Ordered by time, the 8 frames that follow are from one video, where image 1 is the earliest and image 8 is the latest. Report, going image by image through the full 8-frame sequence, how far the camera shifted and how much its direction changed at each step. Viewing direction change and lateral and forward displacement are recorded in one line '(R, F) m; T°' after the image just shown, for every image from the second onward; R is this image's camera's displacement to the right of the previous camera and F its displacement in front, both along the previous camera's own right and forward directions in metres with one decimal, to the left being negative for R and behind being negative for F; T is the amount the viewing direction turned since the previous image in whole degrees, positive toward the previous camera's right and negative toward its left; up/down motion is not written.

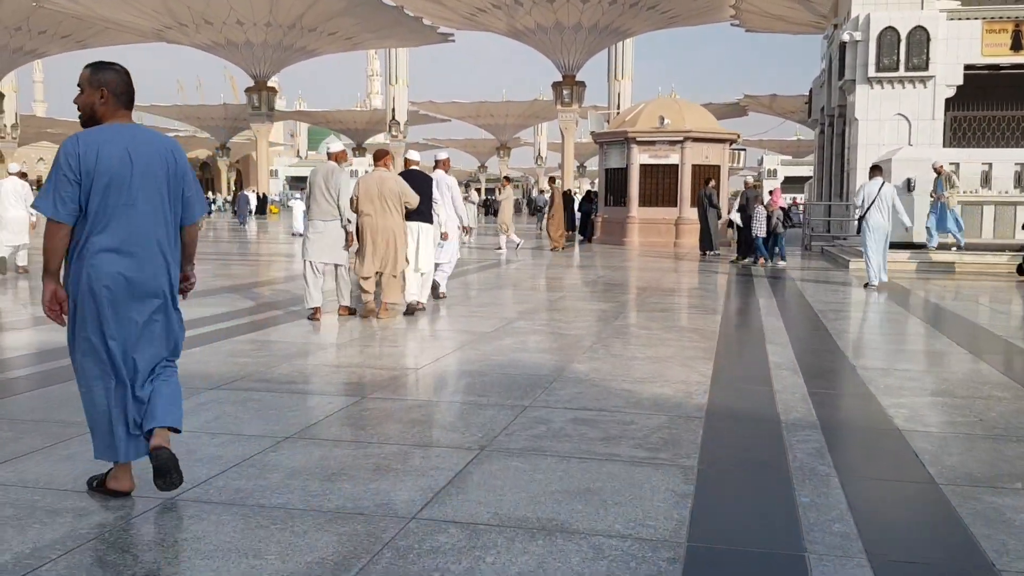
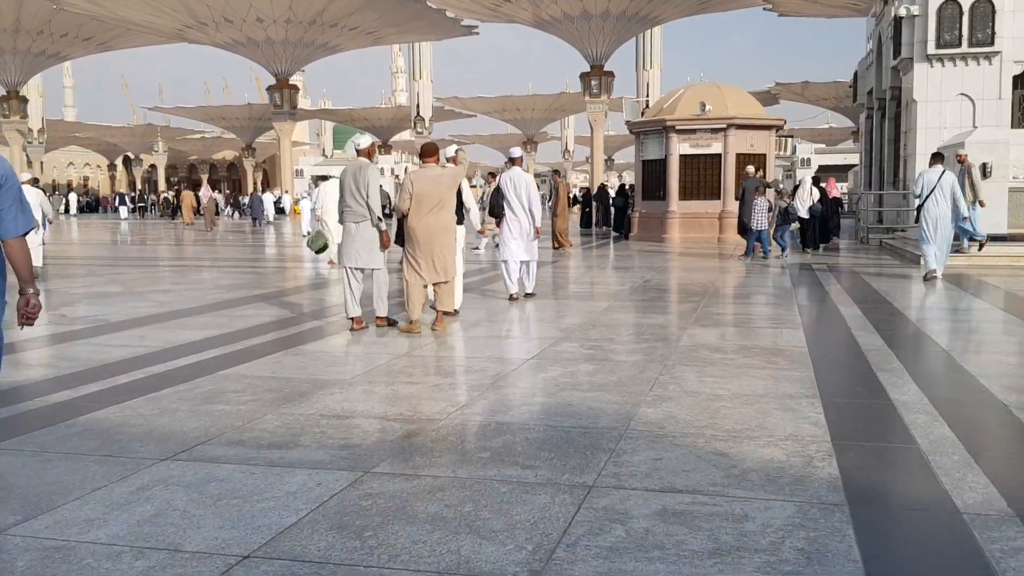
(-0.1, +1.3) m; -2°
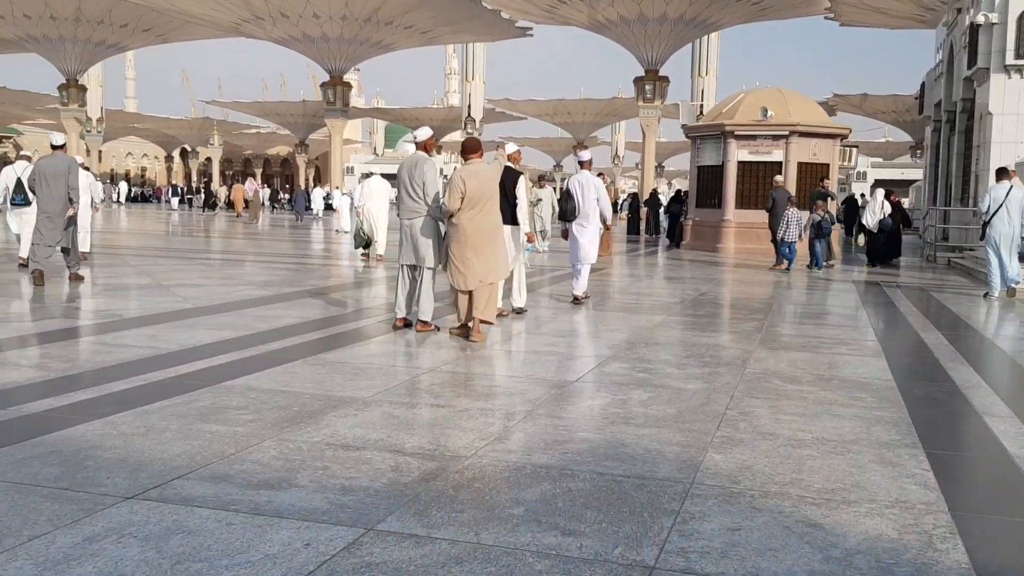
(0.0, +0.7) m; -3°
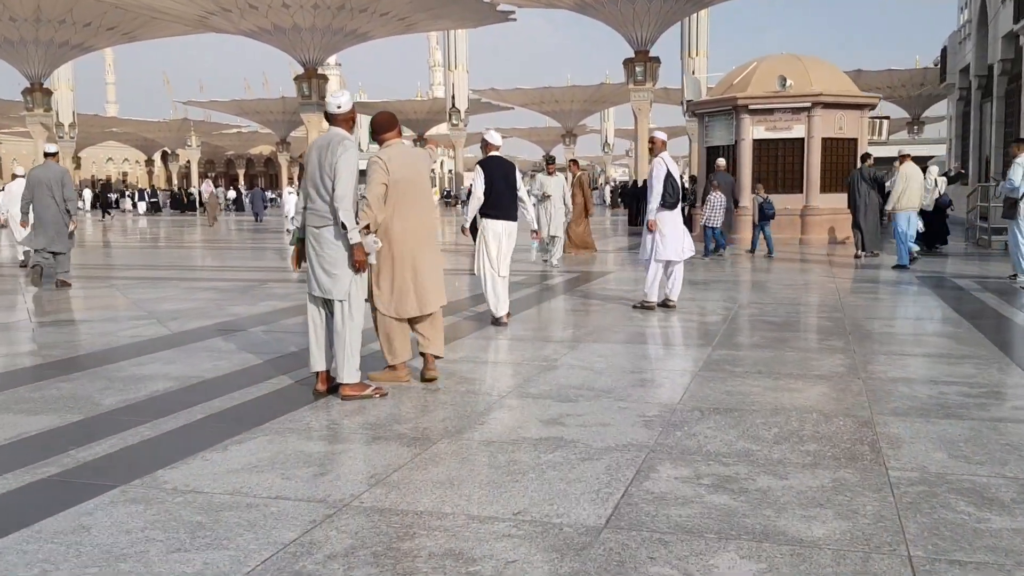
(+0.1, +2.4) m; 0°
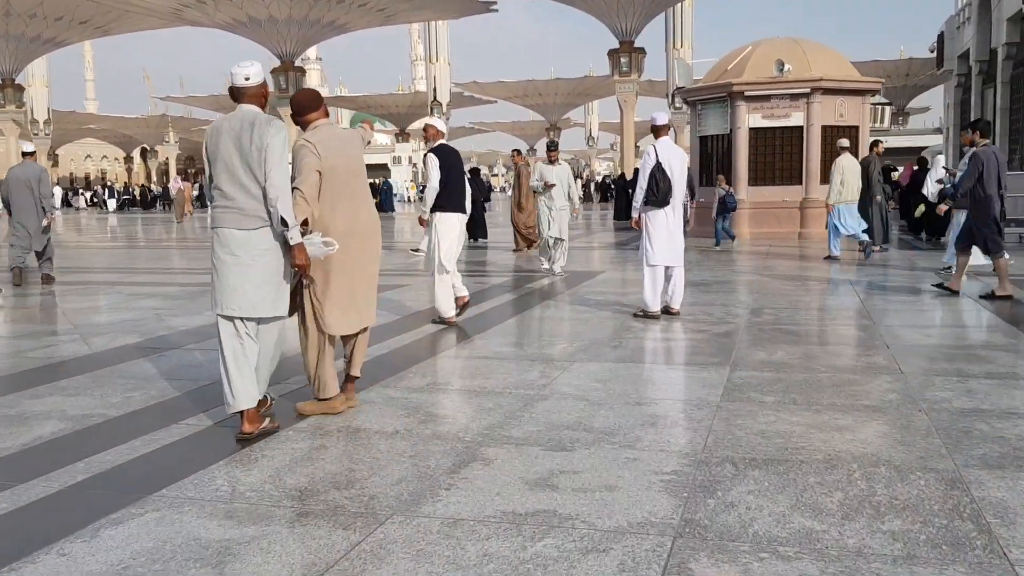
(0.0, +1.0) m; +1°
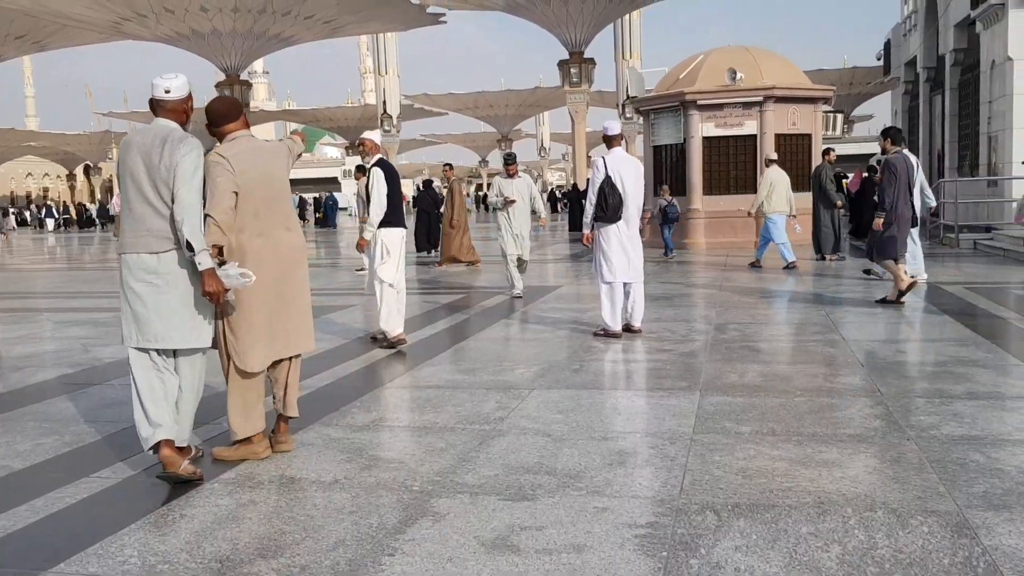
(0.0, +0.4) m; +3°
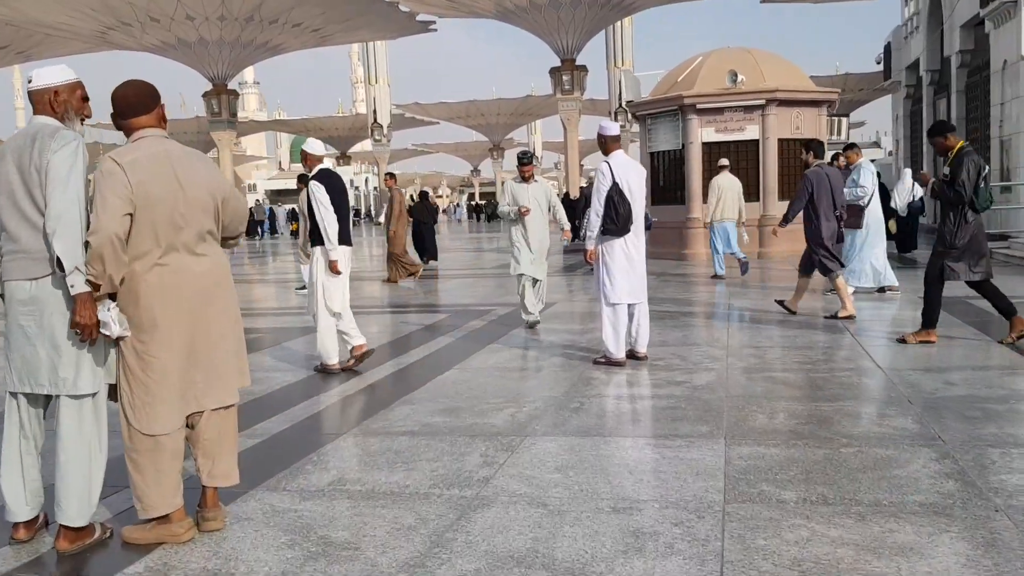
(0.0, +0.8) m; 0°
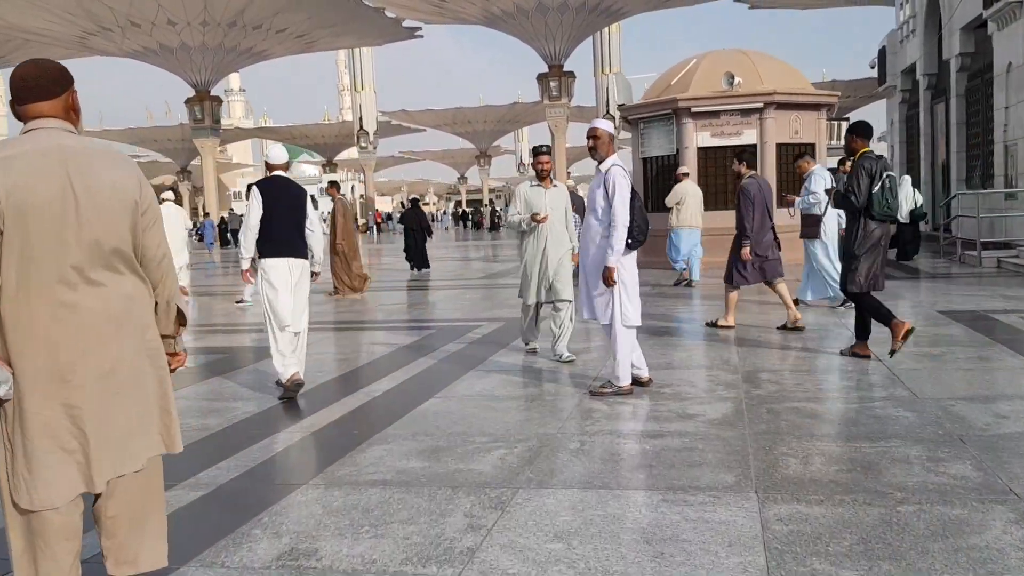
(0.0, +0.6) m; +1°
